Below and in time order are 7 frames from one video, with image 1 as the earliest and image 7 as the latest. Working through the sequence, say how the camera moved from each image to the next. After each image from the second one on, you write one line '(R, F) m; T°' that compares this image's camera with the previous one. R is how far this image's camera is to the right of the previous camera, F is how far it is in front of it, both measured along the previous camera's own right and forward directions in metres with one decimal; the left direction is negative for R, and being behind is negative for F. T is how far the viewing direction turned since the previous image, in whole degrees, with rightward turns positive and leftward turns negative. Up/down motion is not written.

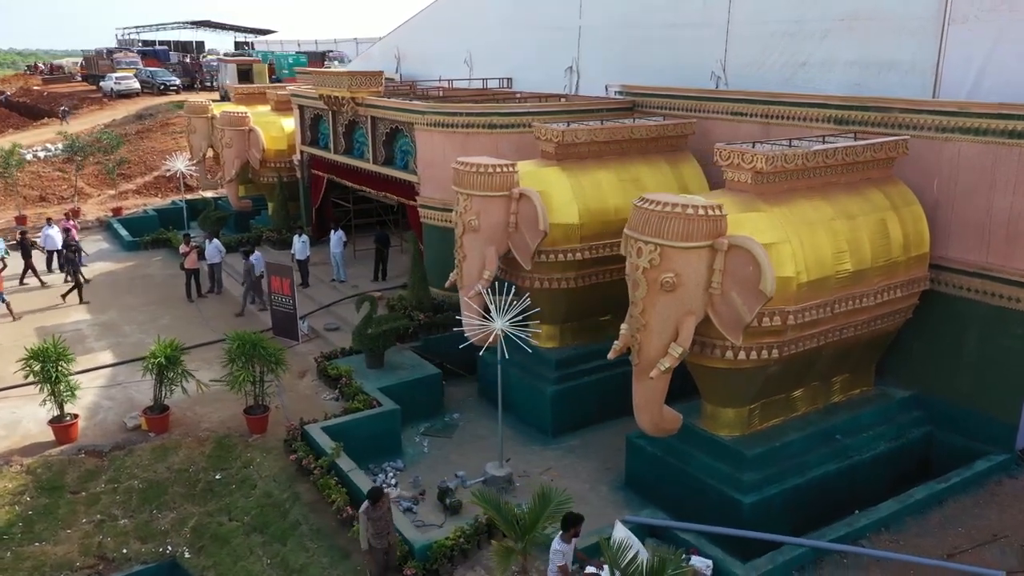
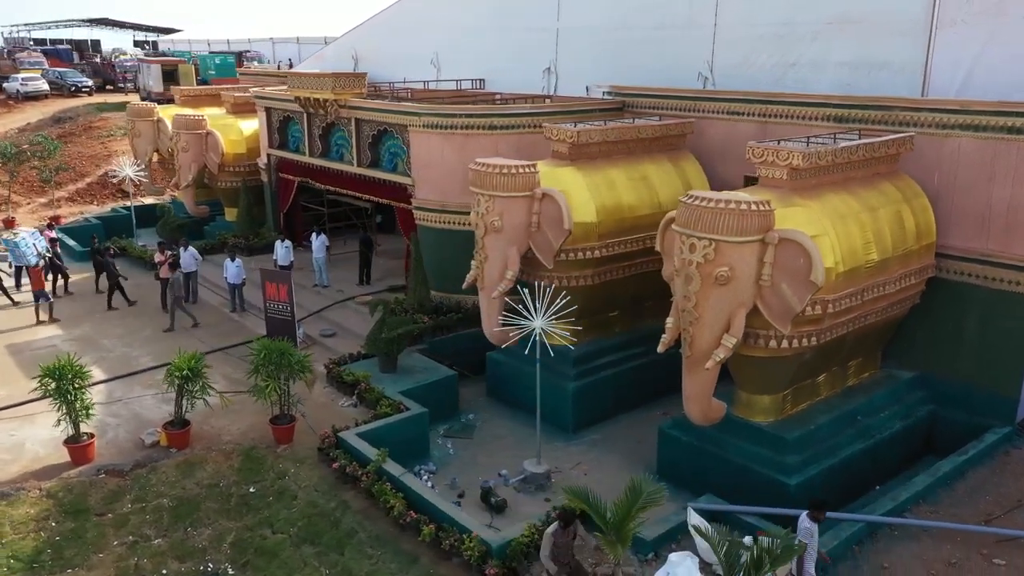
(-1.3, 0.0) m; +6°
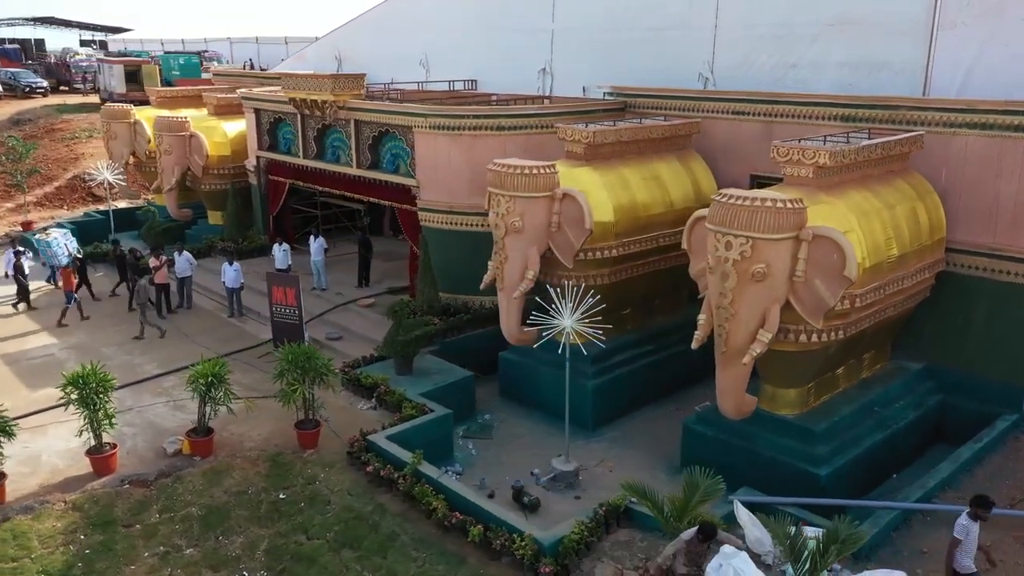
(-0.8, 0.0) m; +3°
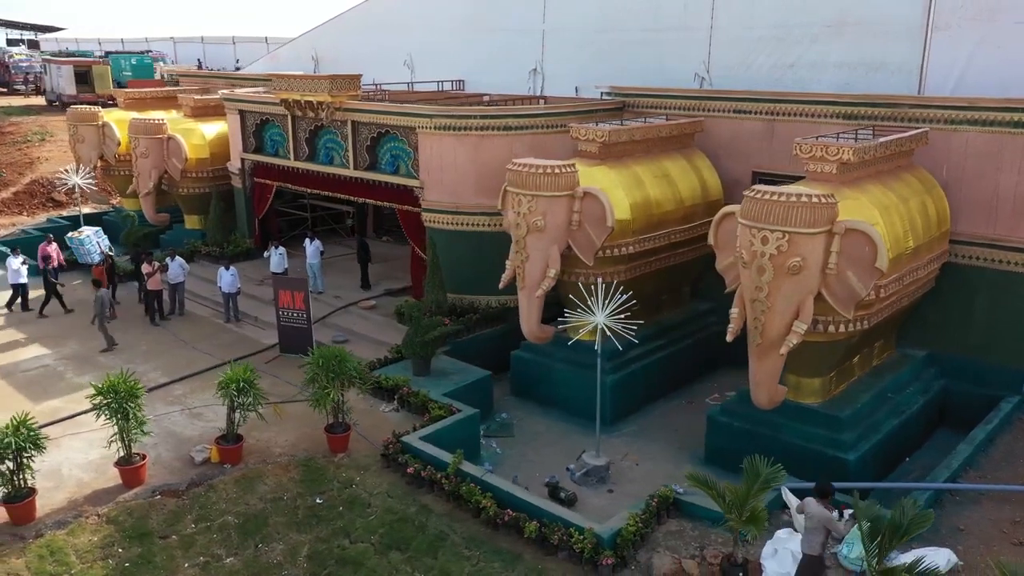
(-0.9, 0.0) m; +4°
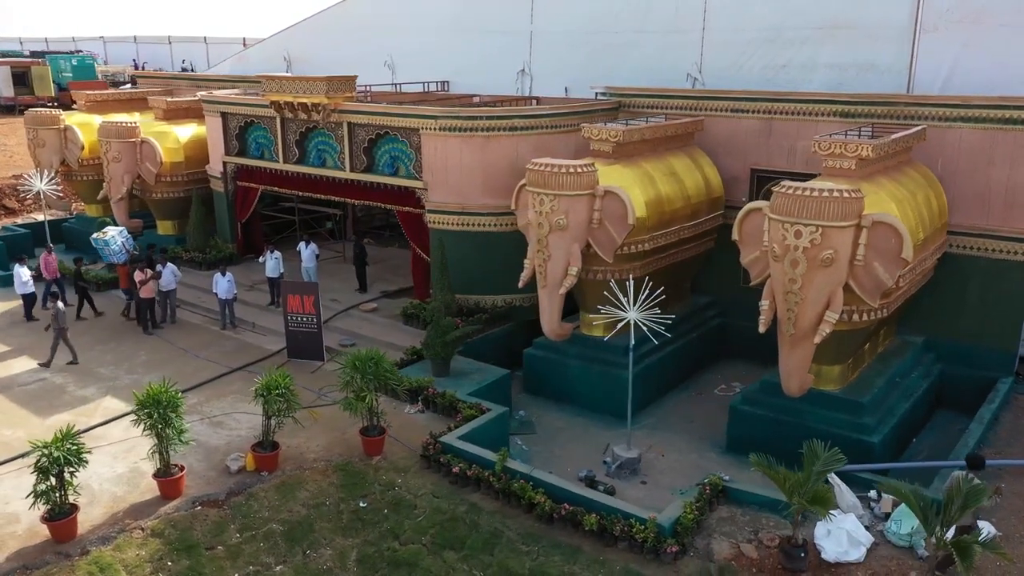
(-1.1, -0.1) m; +5°
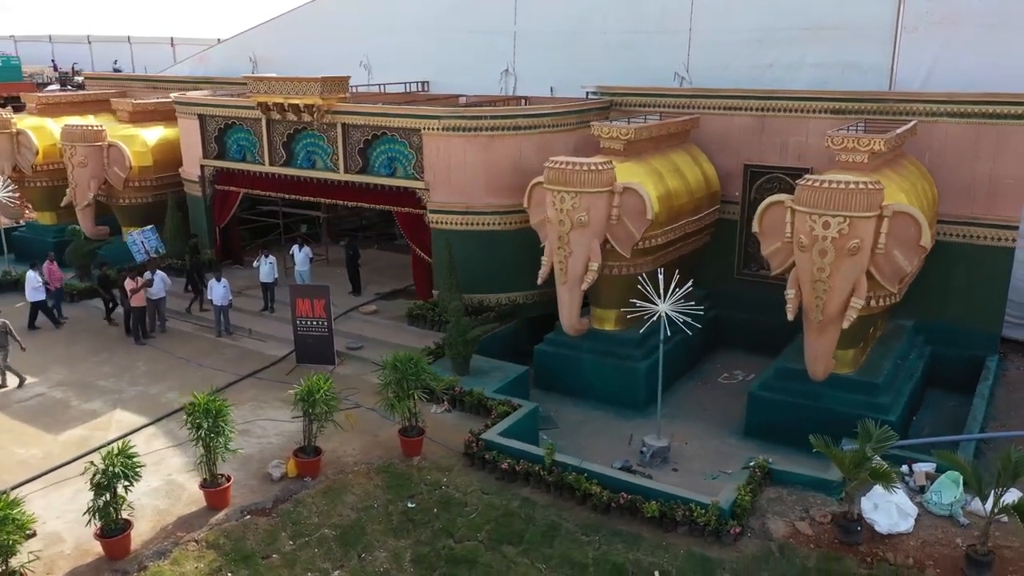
(-1.2, -0.1) m; +5°
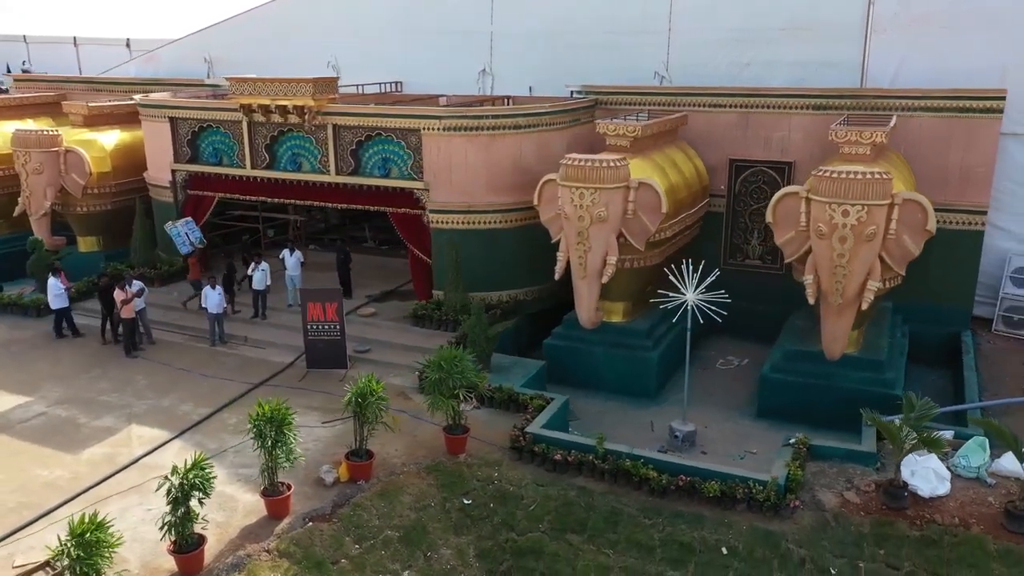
(-1.5, -0.1) m; +7°
